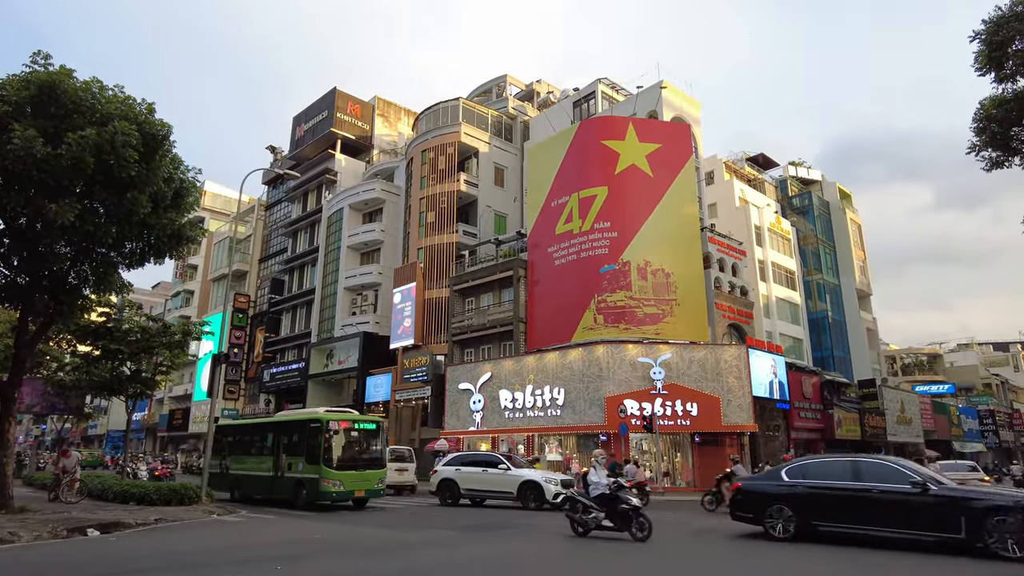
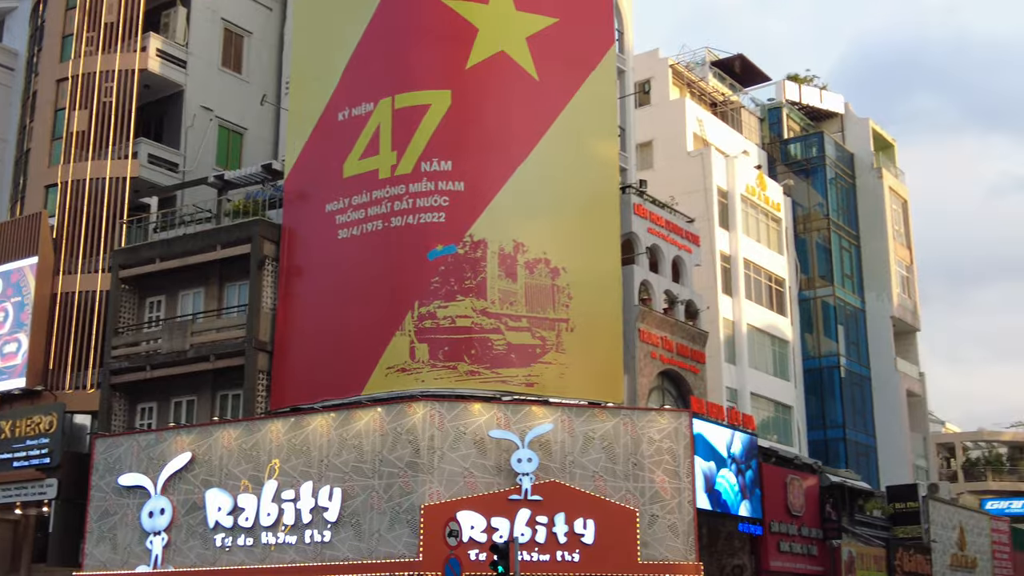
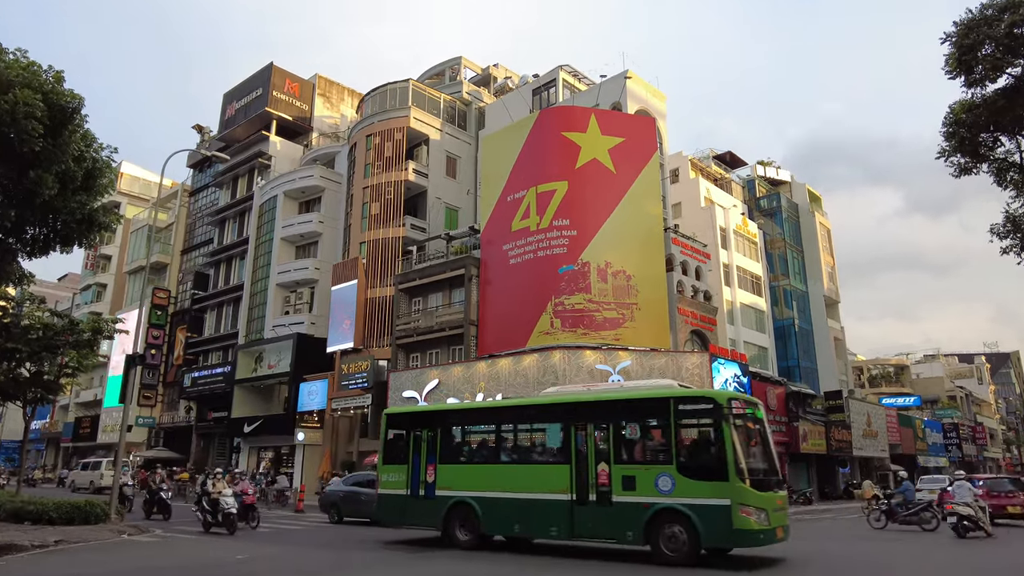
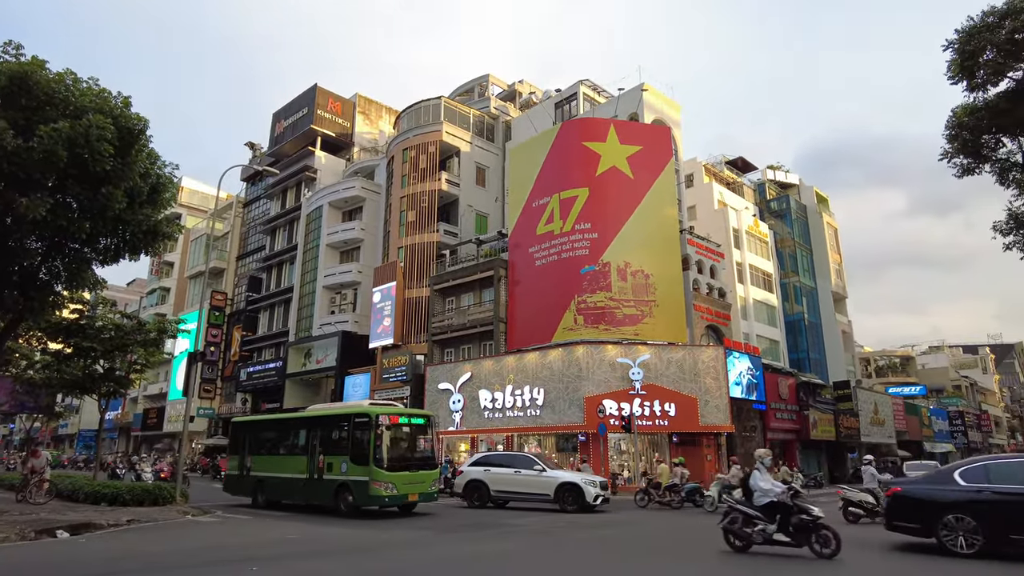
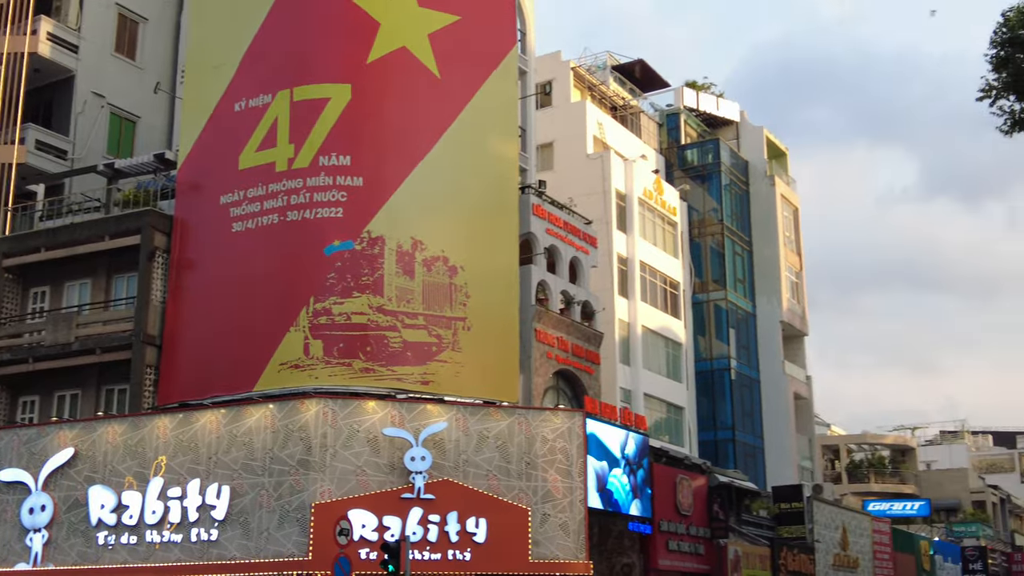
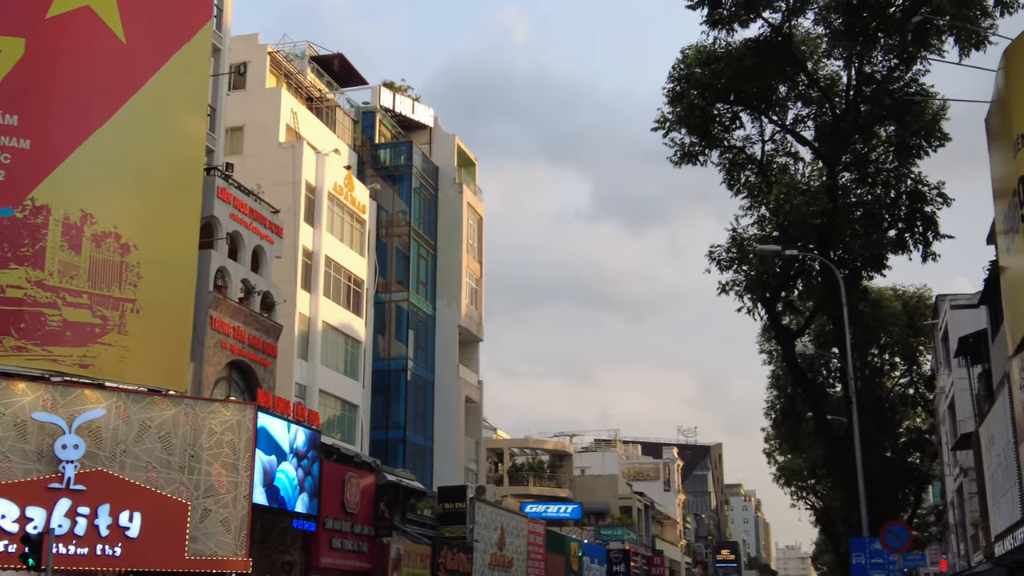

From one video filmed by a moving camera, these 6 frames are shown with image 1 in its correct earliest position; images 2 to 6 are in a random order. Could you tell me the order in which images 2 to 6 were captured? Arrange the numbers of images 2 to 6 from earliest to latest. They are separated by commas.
4, 3, 2, 5, 6
